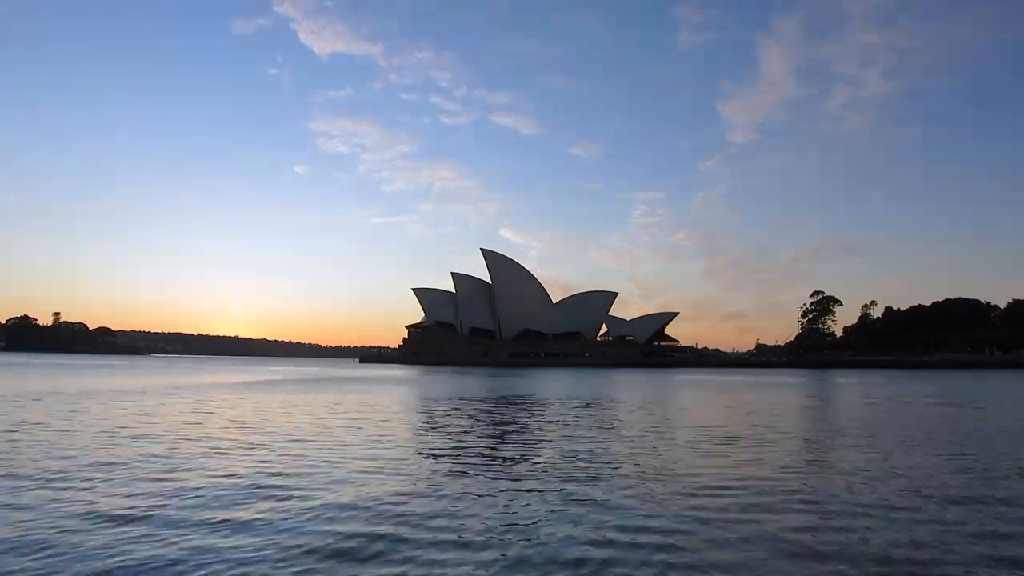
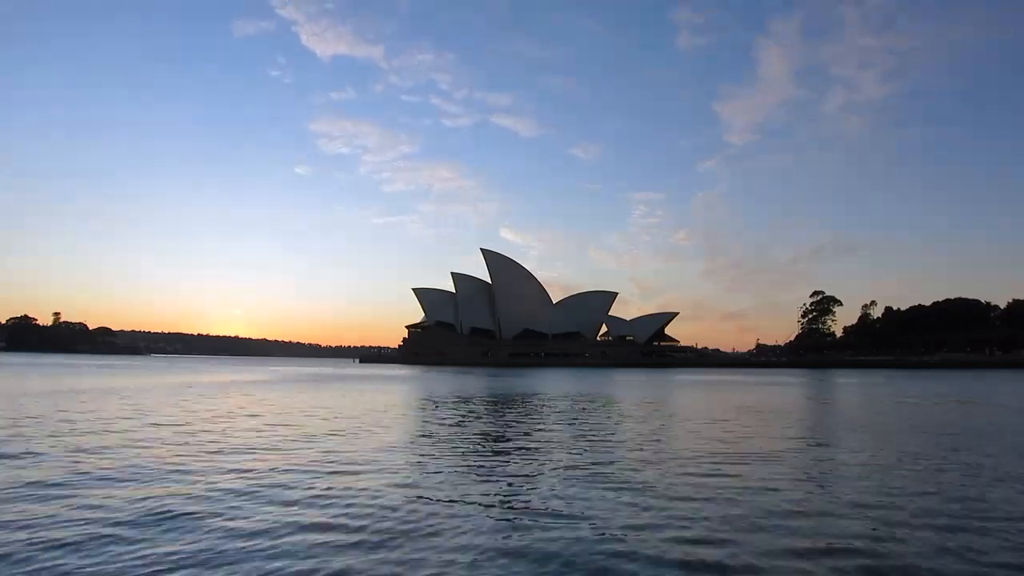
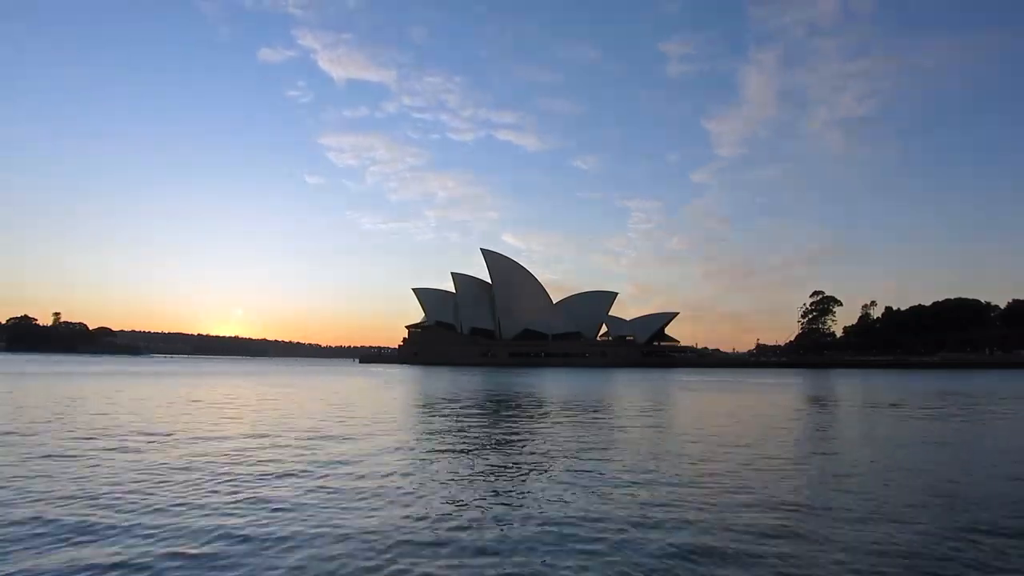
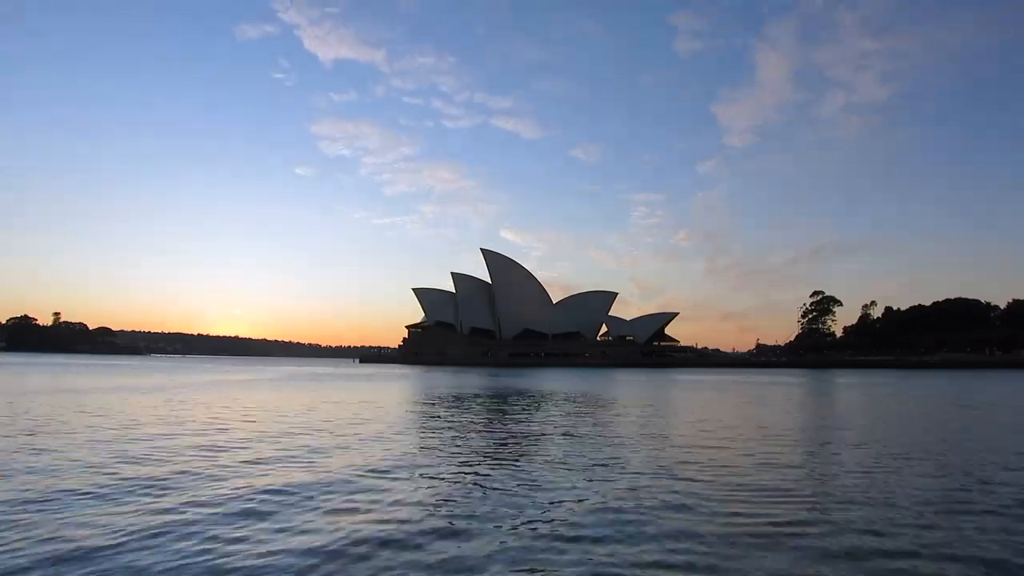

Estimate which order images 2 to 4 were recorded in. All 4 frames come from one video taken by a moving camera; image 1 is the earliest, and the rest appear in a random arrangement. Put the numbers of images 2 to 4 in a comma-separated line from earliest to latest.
2, 4, 3
